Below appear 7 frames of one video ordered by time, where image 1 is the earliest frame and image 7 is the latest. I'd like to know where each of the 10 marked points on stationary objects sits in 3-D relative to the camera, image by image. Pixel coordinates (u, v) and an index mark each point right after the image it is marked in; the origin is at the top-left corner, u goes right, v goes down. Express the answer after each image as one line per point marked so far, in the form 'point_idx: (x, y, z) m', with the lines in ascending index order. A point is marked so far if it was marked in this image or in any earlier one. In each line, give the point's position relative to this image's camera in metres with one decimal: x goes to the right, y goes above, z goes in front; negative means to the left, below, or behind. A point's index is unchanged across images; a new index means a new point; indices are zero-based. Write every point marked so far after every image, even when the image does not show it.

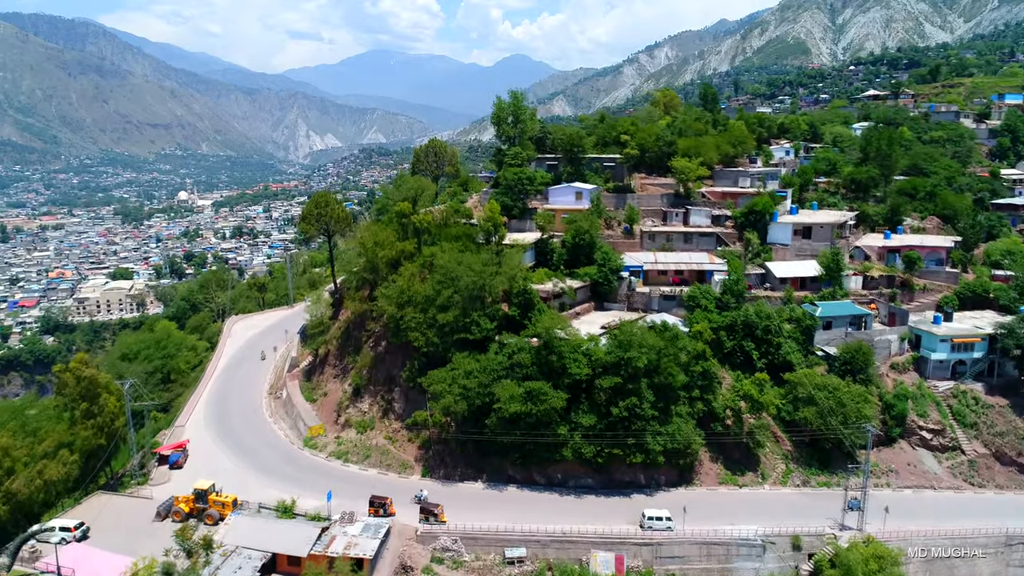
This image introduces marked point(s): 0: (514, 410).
0: (0.0, -3.0, +17.7) m
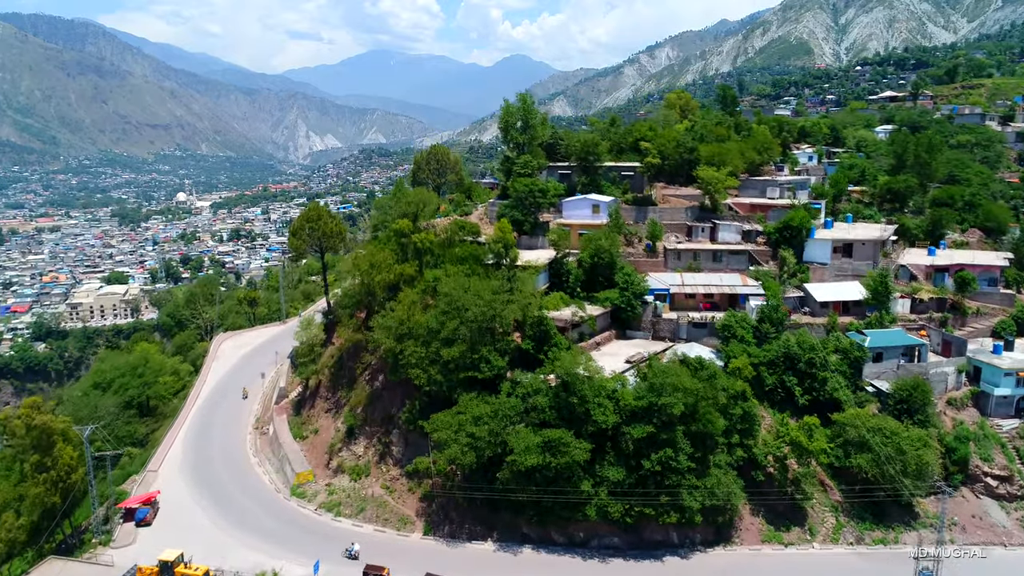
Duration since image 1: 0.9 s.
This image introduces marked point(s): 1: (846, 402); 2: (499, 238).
0: (+0.4, -3.8, +15.3) m
1: (+8.7, -3.0, +18.7) m
2: (-0.3, +1.3, +19.8) m
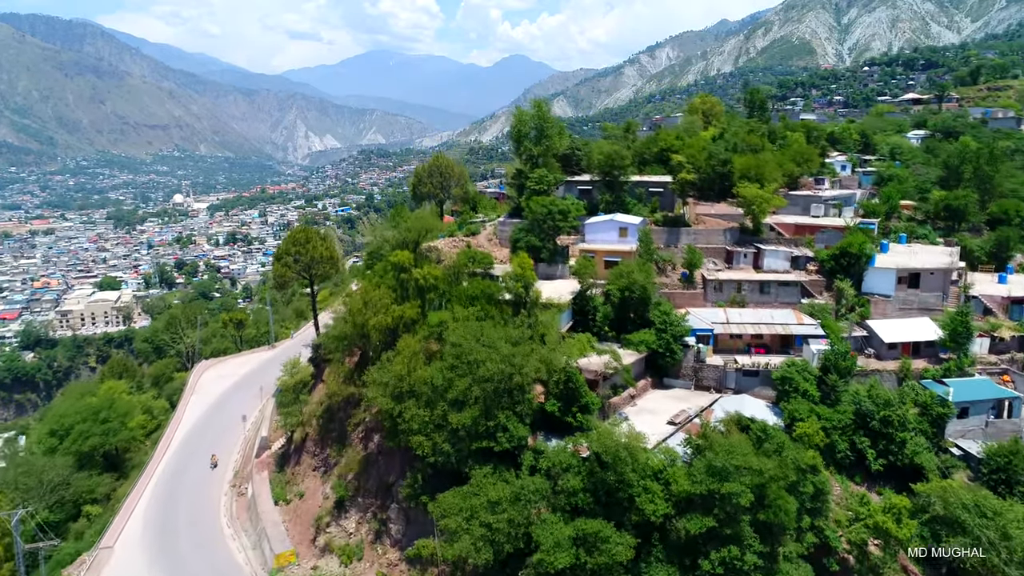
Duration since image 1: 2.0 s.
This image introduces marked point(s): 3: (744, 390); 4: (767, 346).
0: (+0.8, -4.8, +12.3) m
1: (+9.2, -4.0, +15.7) m
2: (+0.2, +0.3, +16.7) m
3: (+5.6, -2.5, +17.4) m
4: (+6.6, -1.5, +18.5) m
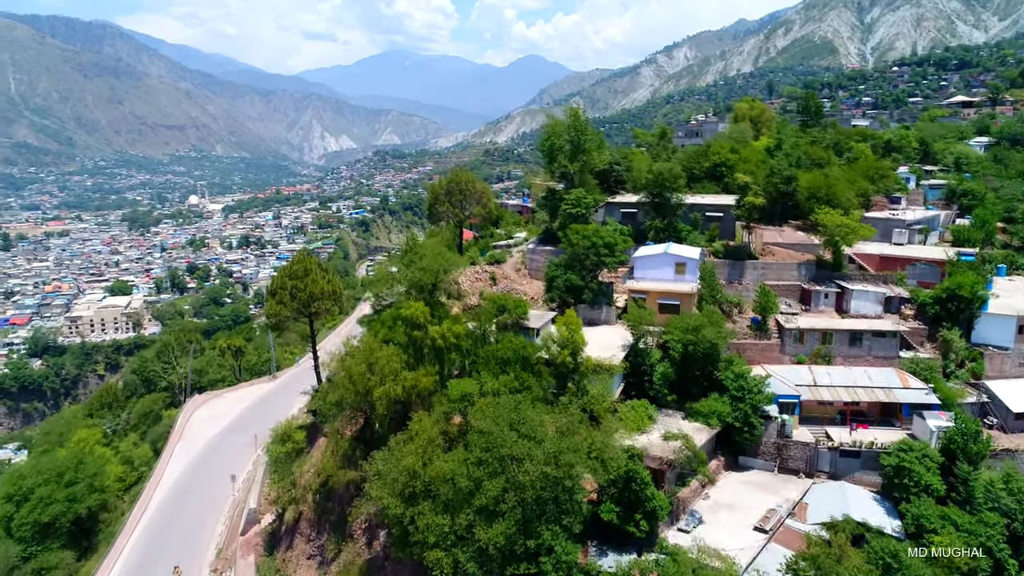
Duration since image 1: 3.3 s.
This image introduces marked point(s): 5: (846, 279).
0: (+1.5, -5.9, +8.9) m
1: (+9.9, -5.2, +12.1) m
2: (+0.9, -0.8, +13.4) m
3: (+6.4, -3.6, +13.9) m
4: (+7.4, -2.7, +15.0) m
5: (+8.5, +0.2, +18.2) m
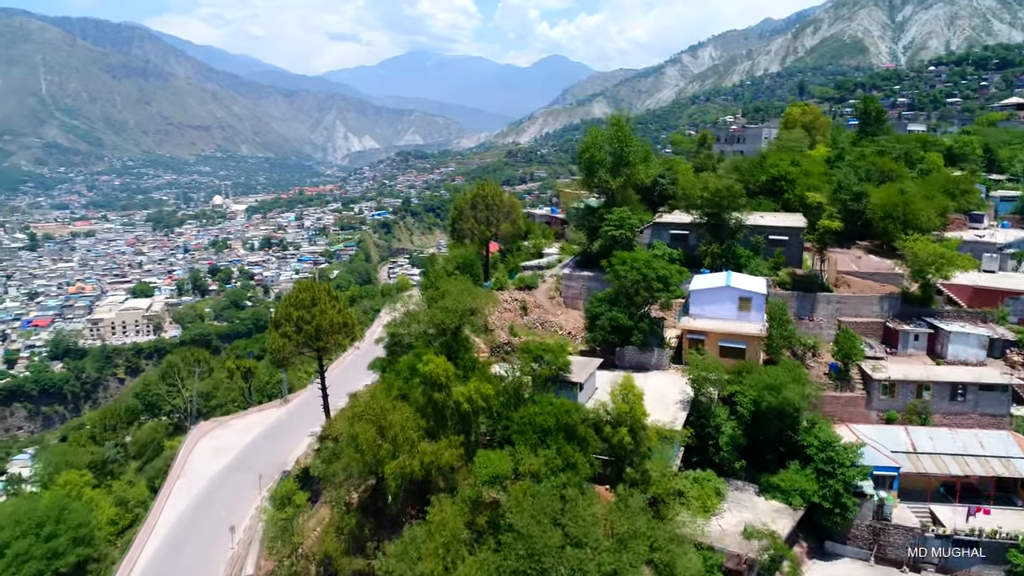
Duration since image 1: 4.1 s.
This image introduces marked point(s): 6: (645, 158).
0: (+2.0, -6.7, +6.5) m
1: (+10.5, -6.0, +9.5) m
2: (+1.6, -1.6, +11.0) m
3: (+7.0, -4.4, +11.4) m
4: (+8.1, -3.5, +12.4) m
5: (+9.3, -0.6, +15.6) m
6: (+3.6, +3.6, +19.5) m
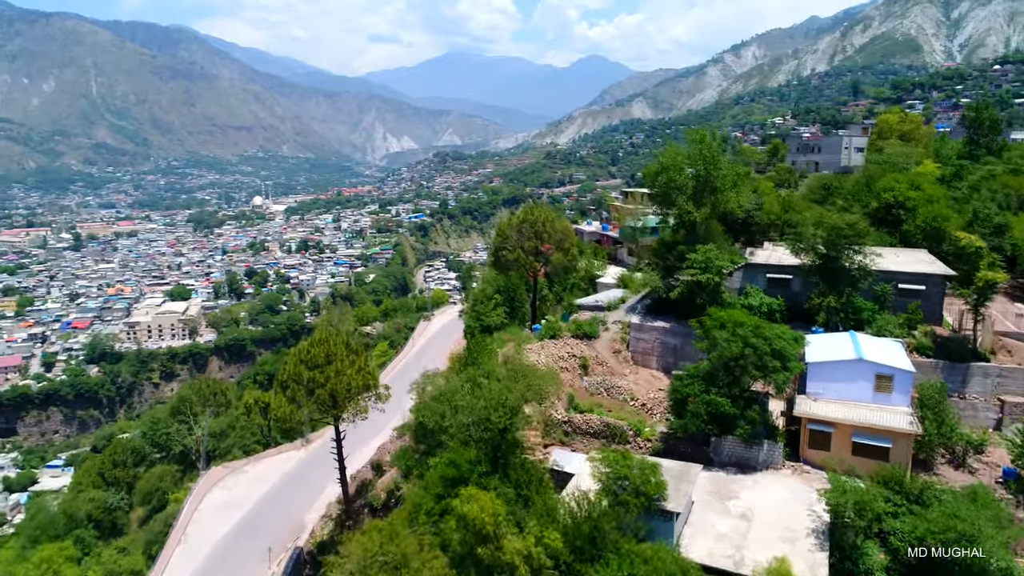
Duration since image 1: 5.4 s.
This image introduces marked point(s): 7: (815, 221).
0: (+2.5, -7.9, +3.1) m
1: (+11.1, -7.2, +5.6) m
2: (+2.4, -2.8, +7.5) m
3: (+7.8, -5.6, +7.6) m
4: (+8.9, -4.7, +8.7) m
5: (+10.3, -1.8, +11.8) m
6: (+4.9, +2.4, +16.0) m
7: (+5.9, +1.3, +14.0) m
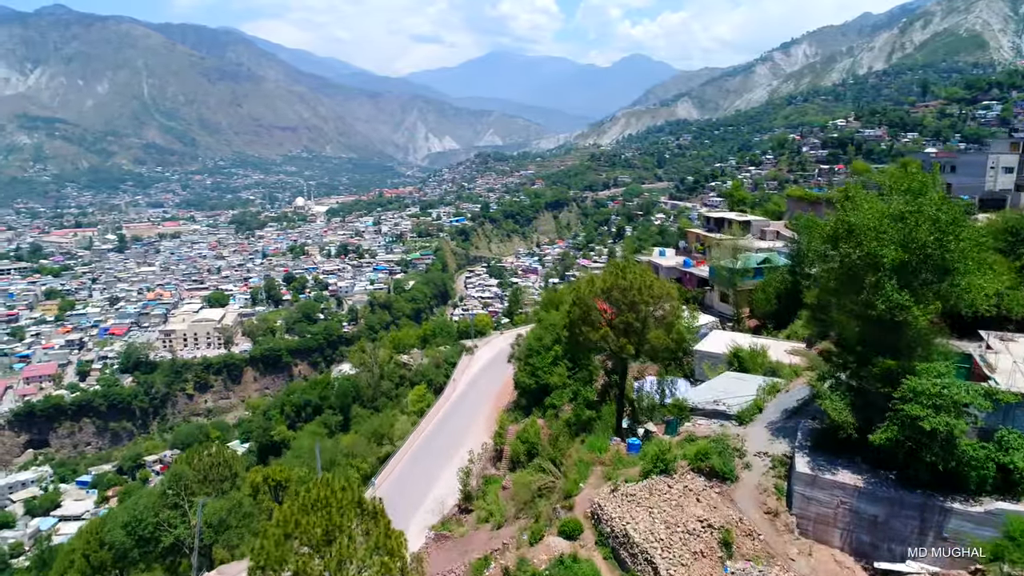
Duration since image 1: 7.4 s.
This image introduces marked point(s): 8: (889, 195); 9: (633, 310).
0: (+3.1, -9.6, -2.4) m
1: (+11.9, -9.1, -0.4) m
2: (+3.3, -4.6, +2.1) m
3: (+8.7, -7.5, +1.9) m
4: (+9.9, -6.6, +2.8) m
5: (+11.5, -3.7, +5.8) m
6: (+6.4, +0.6, +10.3) m
7: (+7.2, -0.5, +8.3) m
8: (+5.3, +1.7, +10.6) m
9: (+2.3, -0.4, +15.4) m
